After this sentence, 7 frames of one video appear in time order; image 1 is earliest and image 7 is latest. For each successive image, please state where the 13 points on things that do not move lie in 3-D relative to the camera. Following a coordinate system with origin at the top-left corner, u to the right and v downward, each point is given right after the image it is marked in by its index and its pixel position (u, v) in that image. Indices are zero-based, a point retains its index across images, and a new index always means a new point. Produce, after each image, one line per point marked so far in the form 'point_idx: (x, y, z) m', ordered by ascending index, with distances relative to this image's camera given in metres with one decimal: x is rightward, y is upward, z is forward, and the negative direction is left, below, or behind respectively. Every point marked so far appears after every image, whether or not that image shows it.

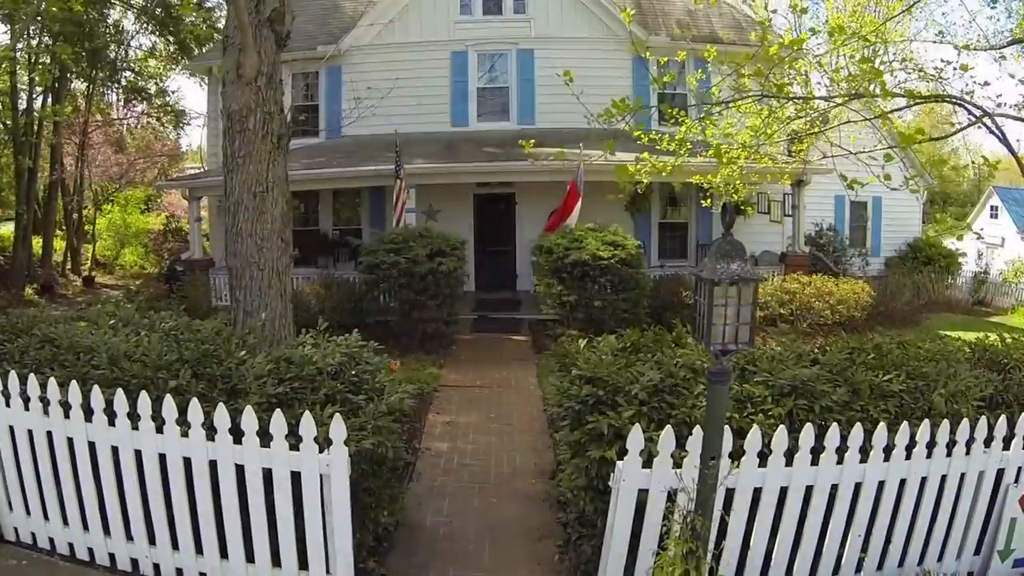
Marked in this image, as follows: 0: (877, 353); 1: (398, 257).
0: (+2.8, -0.5, +5.4) m
1: (-1.5, +0.4, +9.5) m
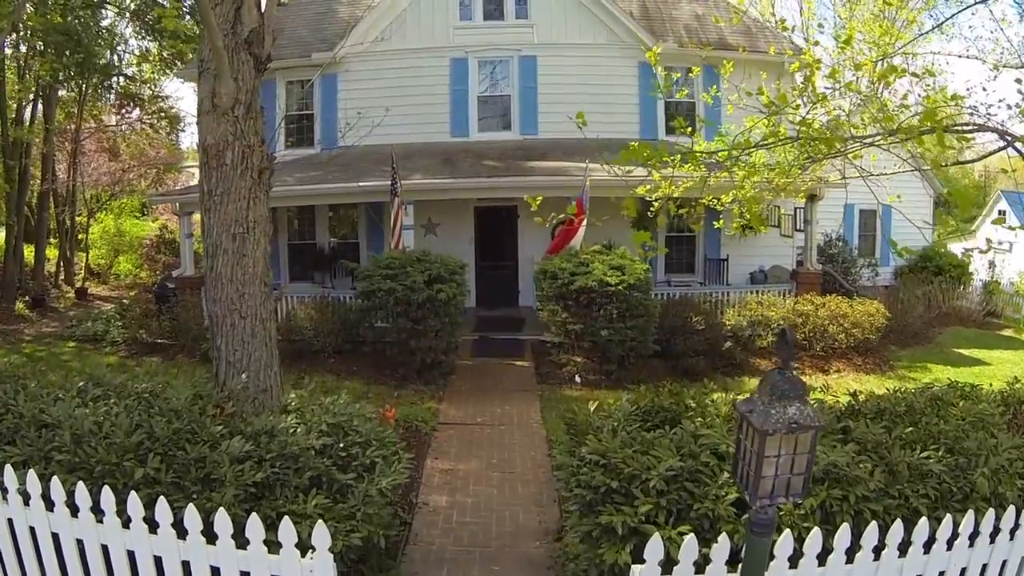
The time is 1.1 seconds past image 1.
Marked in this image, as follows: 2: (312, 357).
0: (+2.8, -0.9, +5.0) m
1: (-1.5, +0.1, +9.0) m
2: (-2.9, -1.0, +10.1) m
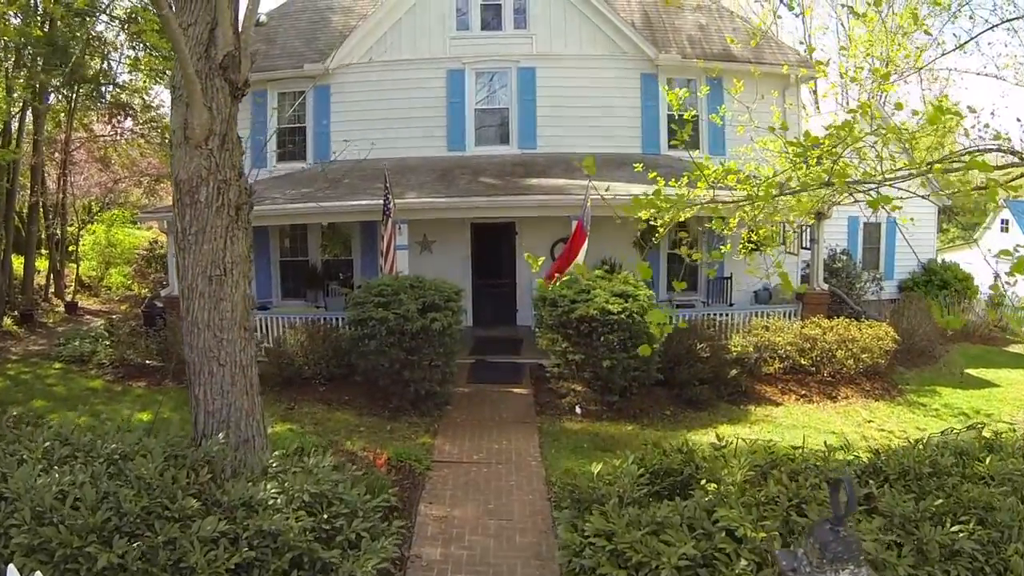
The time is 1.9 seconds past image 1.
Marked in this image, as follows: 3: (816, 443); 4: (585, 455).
0: (+2.8, -1.3, +4.7) m
1: (-1.5, -0.3, +8.7) m
2: (-2.9, -1.3, +9.8) m
3: (+3.7, -1.9, +8.5) m
4: (+0.8, -1.8, +7.8) m
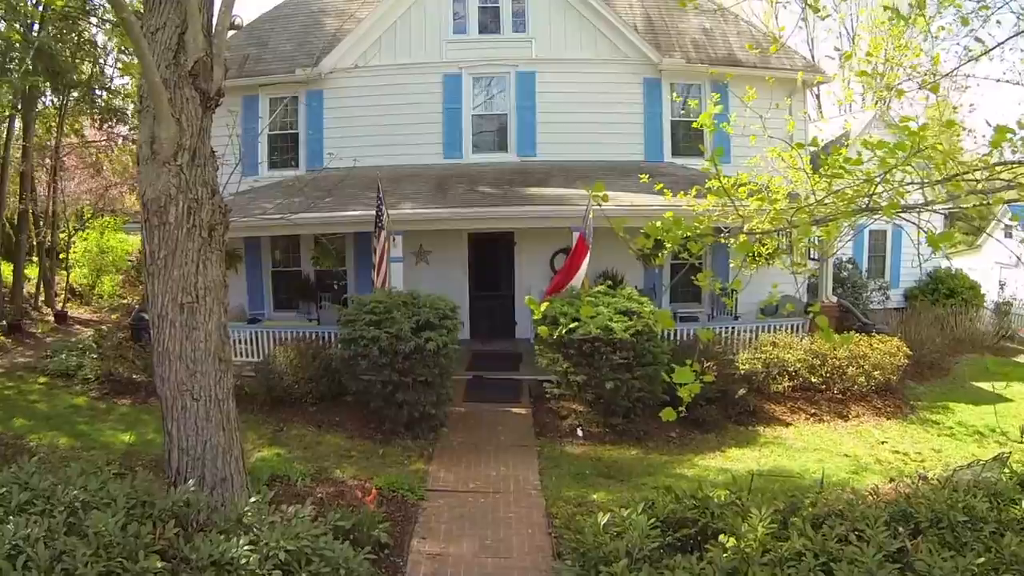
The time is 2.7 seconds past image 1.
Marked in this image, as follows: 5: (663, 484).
0: (+2.8, -1.5, +4.3) m
1: (-1.5, -0.5, +8.3) m
2: (-2.9, -1.5, +9.4) m
3: (+3.6, -2.1, +8.1) m
4: (+0.8, -2.0, +7.4) m
5: (+1.6, -2.0, +7.4) m
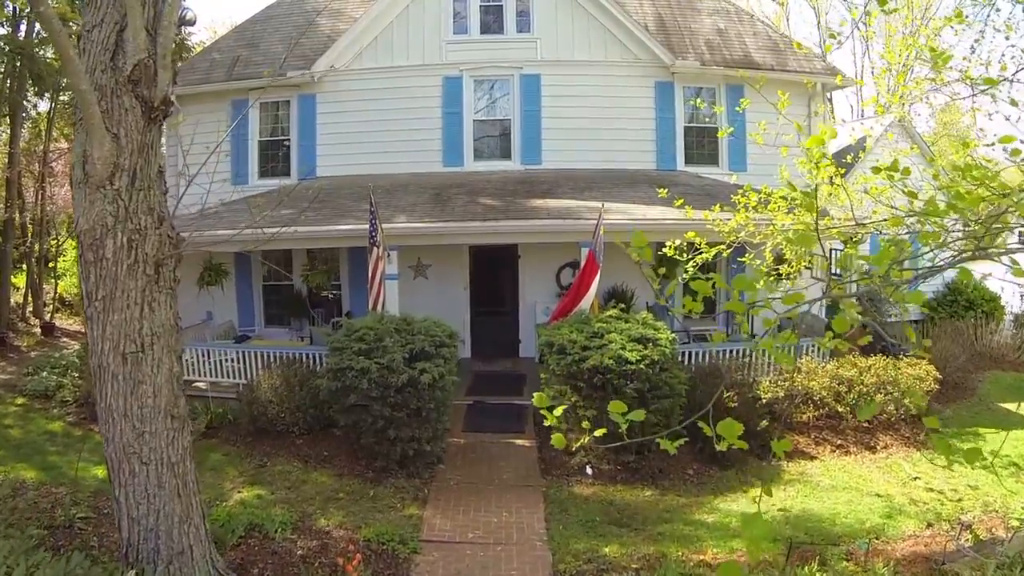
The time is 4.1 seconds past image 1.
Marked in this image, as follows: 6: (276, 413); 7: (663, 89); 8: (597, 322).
0: (+2.8, -1.8, +3.6) m
1: (-1.5, -0.8, +7.6) m
2: (-2.9, -1.8, +8.7) m
3: (+3.7, -2.4, +7.4) m
4: (+0.8, -2.3, +6.7) m
5: (+1.6, -2.3, +6.7) m
6: (-2.9, -1.5, +8.7) m
7: (+2.6, +3.5, +12.3) m
8: (+1.0, -0.4, +8.0) m
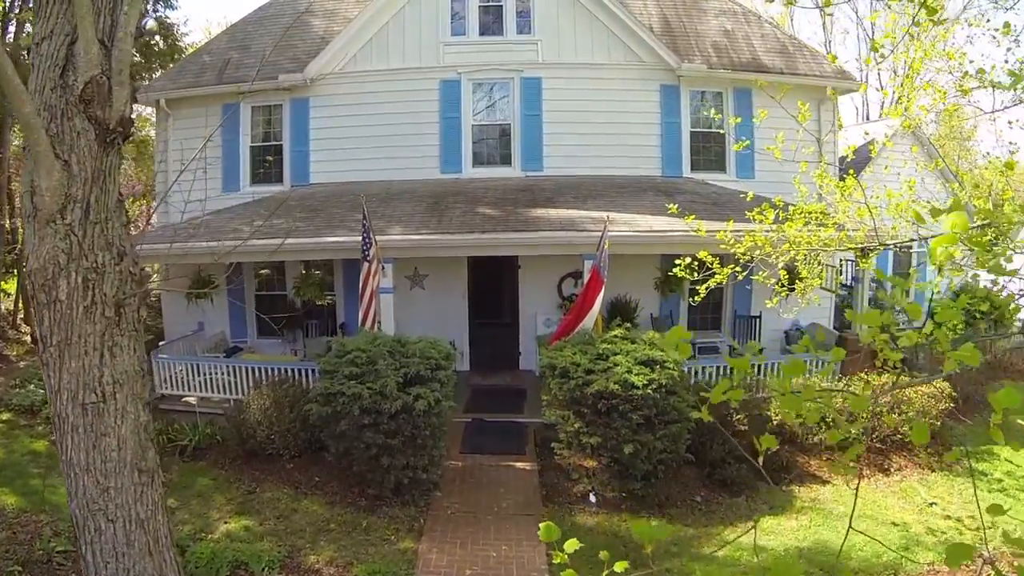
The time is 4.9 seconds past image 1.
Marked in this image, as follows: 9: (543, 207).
0: (+2.8, -2.0, +3.2) m
1: (-1.5, -1.0, +7.2) m
2: (-2.9, -2.0, +8.4) m
3: (+3.7, -2.6, +7.0) m
4: (+0.8, -2.5, +6.3) m
5: (+1.6, -2.5, +6.3) m
6: (-2.9, -1.7, +8.3) m
7: (+2.6, +3.3, +11.9) m
8: (+0.9, -0.6, +7.6) m
9: (+0.4, +1.2, +10.3) m
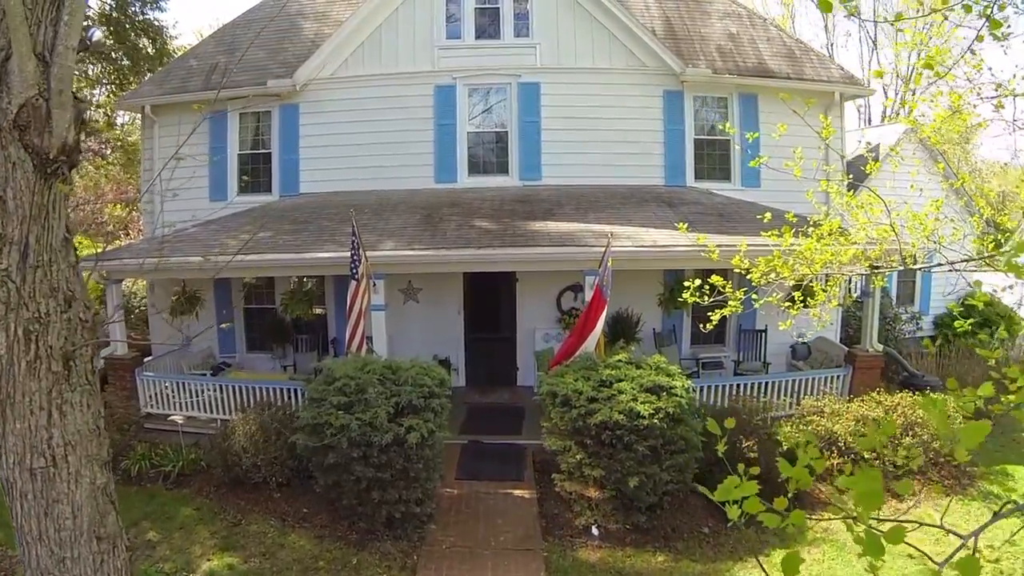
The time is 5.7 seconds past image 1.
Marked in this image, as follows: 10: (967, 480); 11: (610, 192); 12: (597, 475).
0: (+2.8, -2.2, +2.8) m
1: (-1.5, -1.2, +6.9) m
2: (-2.9, -2.2, +8.0) m
3: (+3.6, -2.8, +6.7) m
4: (+0.8, -2.7, +5.9) m
5: (+1.6, -2.7, +5.9) m
6: (-2.9, -1.9, +7.9) m
7: (+2.6, +3.1, +11.5) m
8: (+0.9, -0.8, +7.3) m
9: (+0.4, +1.0, +9.9) m
10: (+5.8, -2.4, +9.0) m
11: (+1.6, +1.5, +11.3) m
12: (+0.8, -1.8, +6.9) m
